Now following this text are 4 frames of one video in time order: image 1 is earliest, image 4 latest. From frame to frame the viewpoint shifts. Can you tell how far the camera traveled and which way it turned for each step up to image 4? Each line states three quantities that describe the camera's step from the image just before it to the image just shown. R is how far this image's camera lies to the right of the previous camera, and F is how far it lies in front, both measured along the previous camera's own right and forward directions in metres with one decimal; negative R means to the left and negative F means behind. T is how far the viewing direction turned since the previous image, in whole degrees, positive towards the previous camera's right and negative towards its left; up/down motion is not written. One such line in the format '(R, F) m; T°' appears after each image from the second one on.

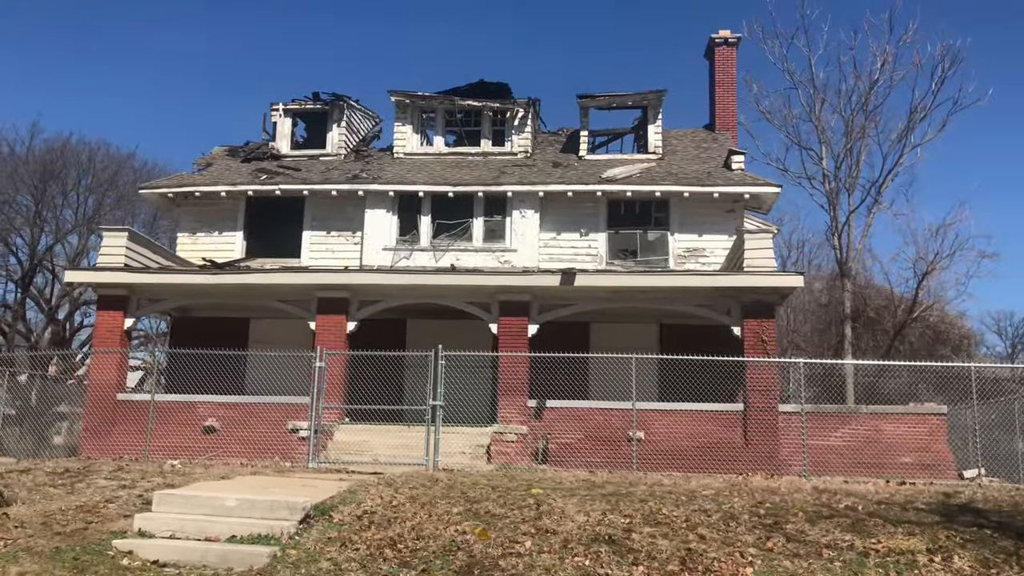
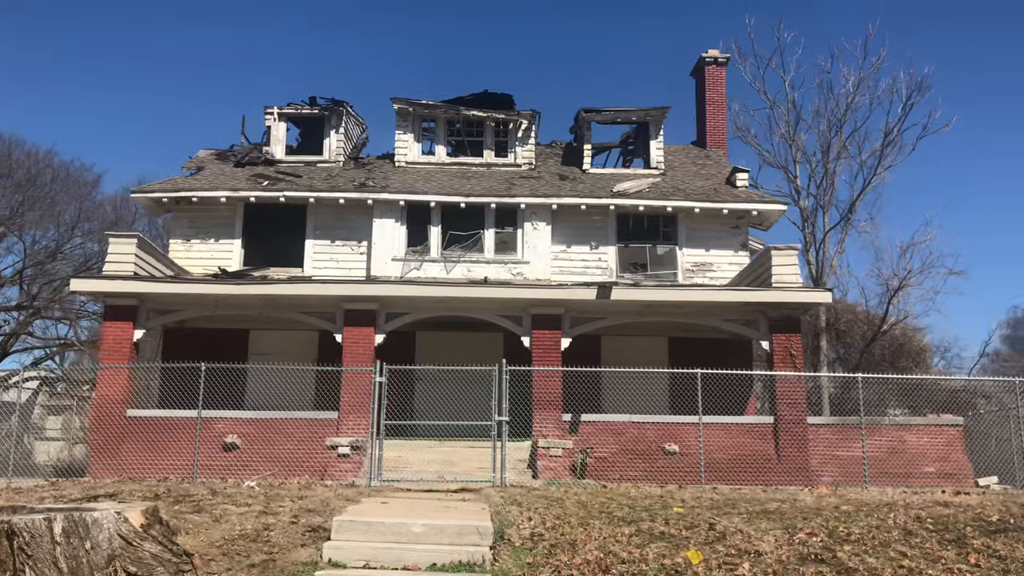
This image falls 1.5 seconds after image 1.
(-1.9, +0.2) m; +6°
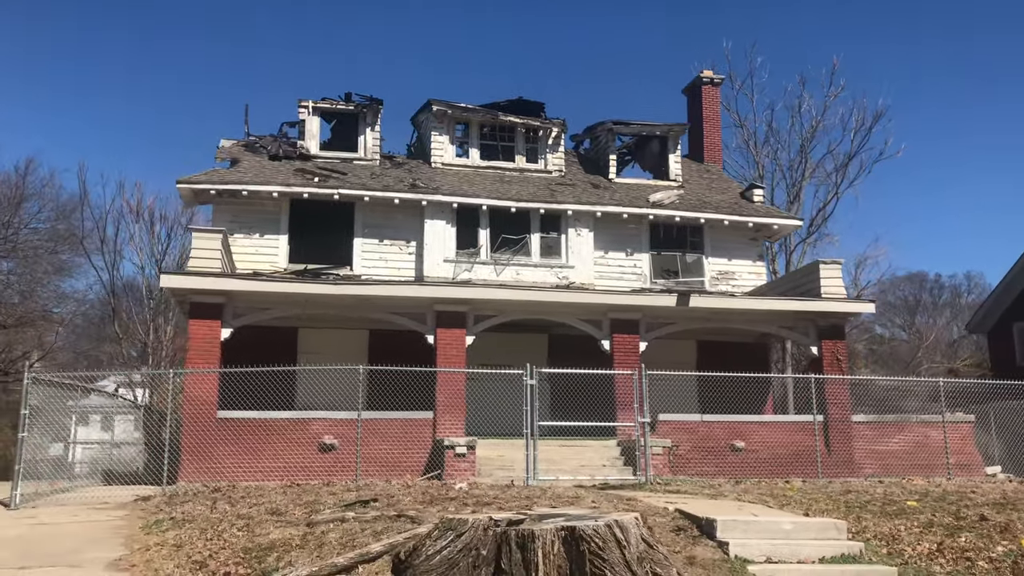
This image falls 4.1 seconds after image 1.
(-3.7, -0.2) m; +9°
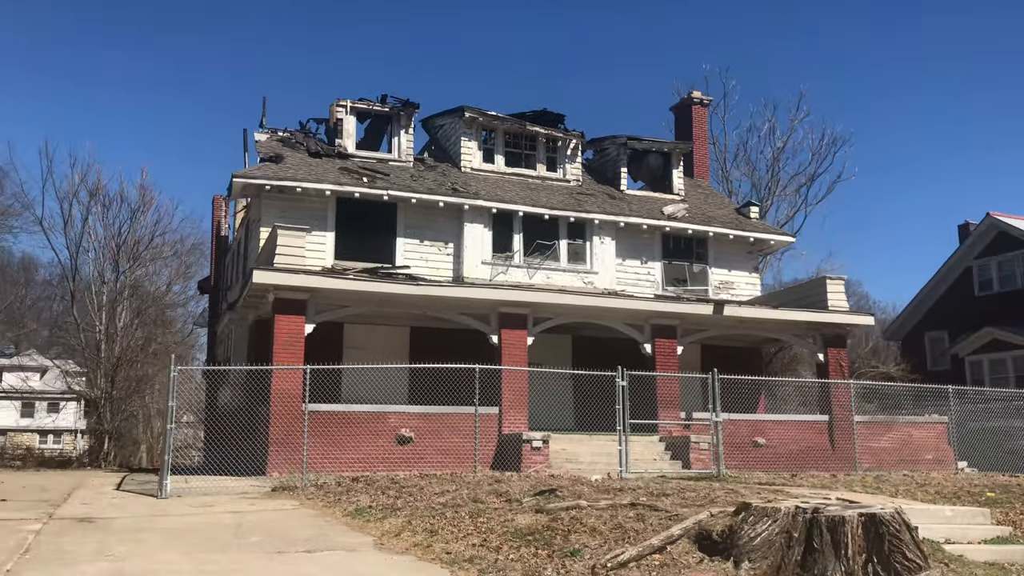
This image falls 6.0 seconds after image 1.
(-3.0, -0.7) m; +7°
